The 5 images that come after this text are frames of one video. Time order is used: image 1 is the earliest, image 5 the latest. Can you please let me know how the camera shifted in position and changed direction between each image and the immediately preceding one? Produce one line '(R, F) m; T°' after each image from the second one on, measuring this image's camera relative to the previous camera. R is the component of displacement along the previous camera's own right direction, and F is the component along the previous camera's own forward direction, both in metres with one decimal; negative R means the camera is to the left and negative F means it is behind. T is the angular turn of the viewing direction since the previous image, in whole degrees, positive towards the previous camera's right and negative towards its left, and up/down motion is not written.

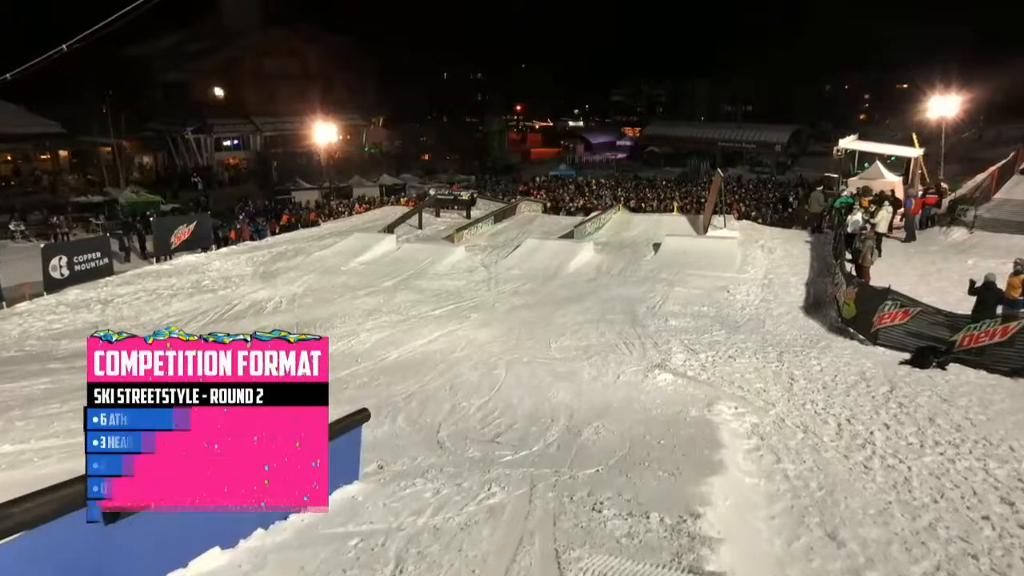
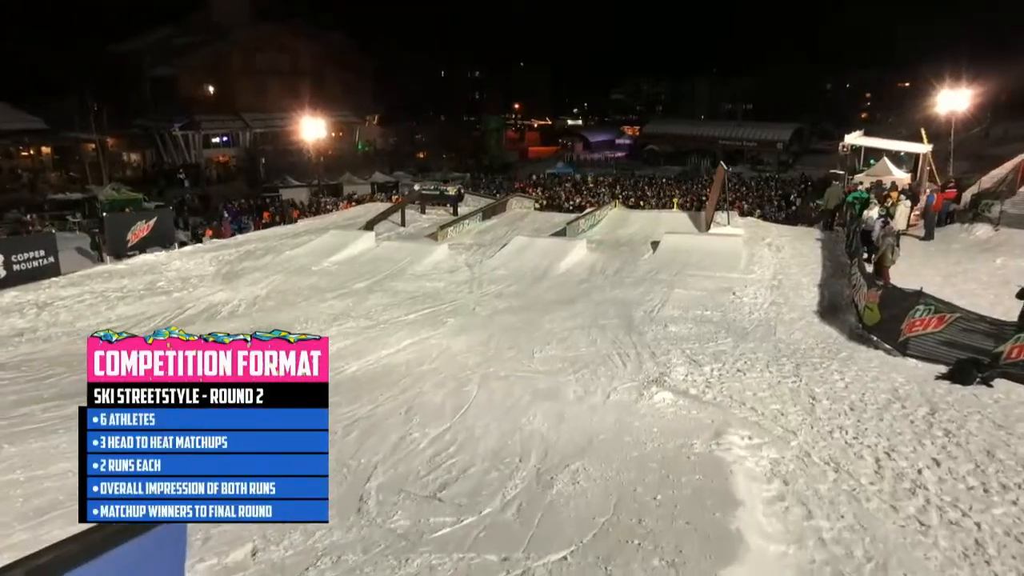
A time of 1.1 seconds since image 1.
(+0.3, +1.5) m; 0°
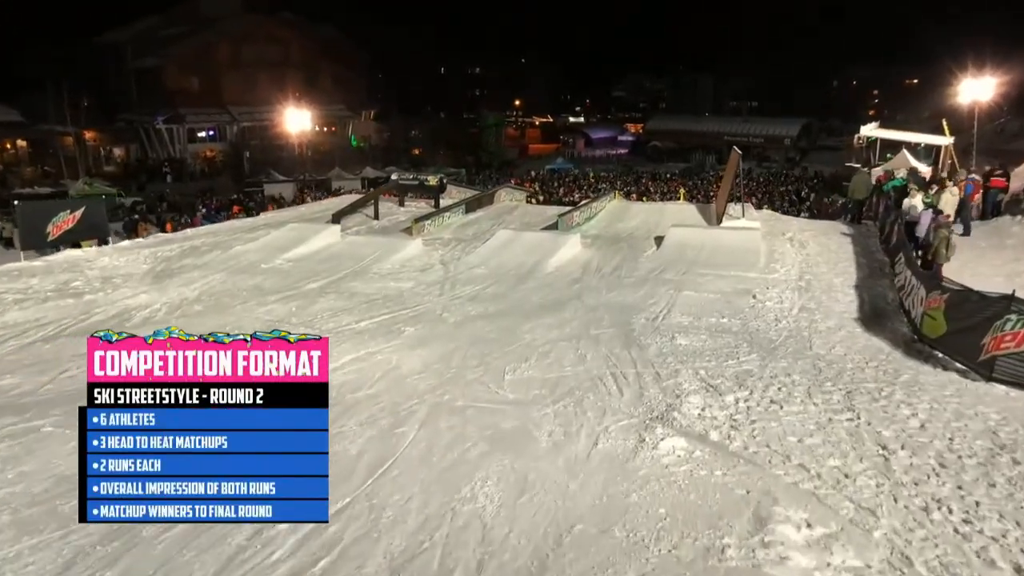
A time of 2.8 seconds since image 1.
(+0.5, +2.5) m; 0°
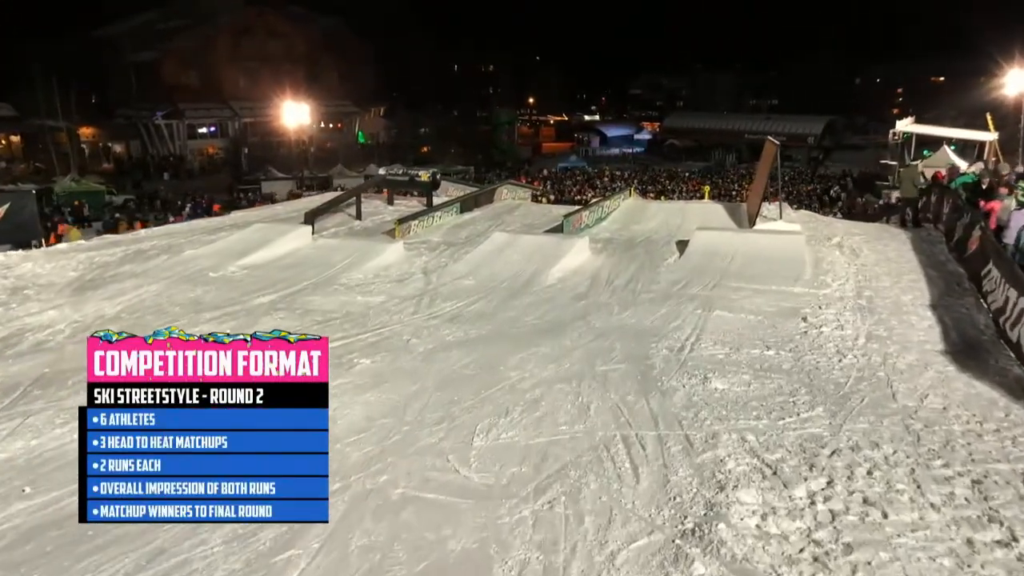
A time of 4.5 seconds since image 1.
(+0.4, +2.5) m; -1°
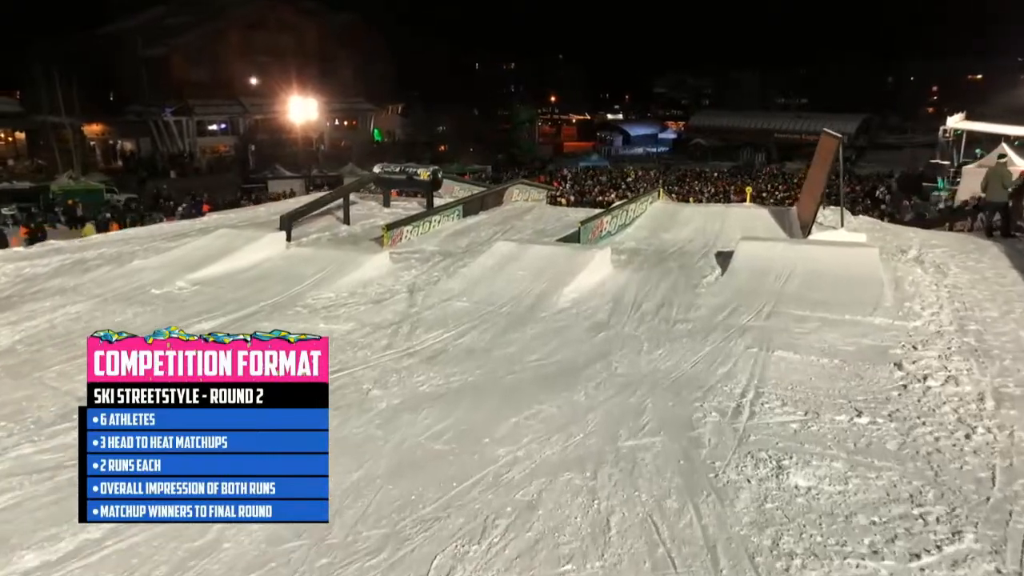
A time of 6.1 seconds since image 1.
(+0.3, +2.4) m; -2°
